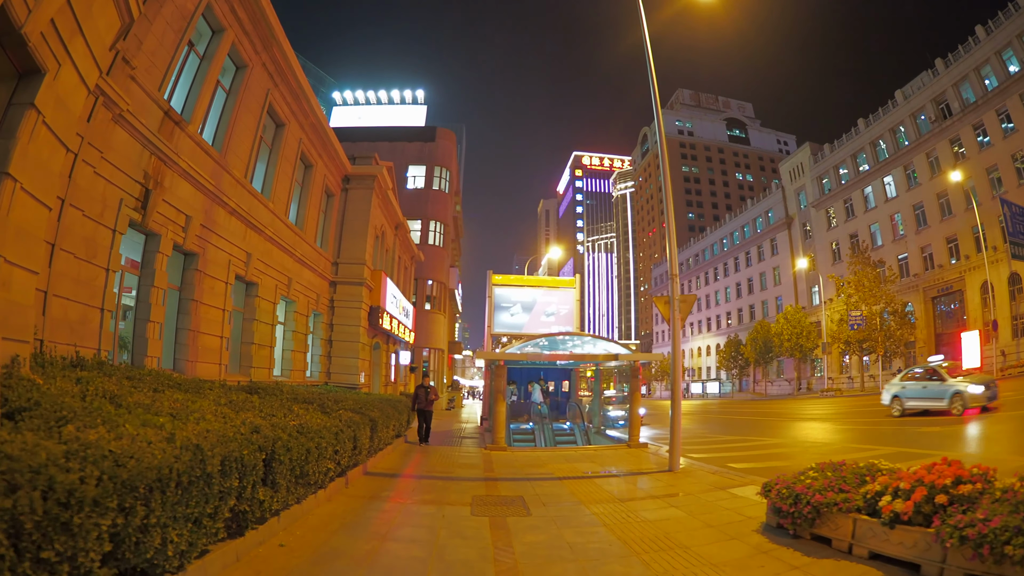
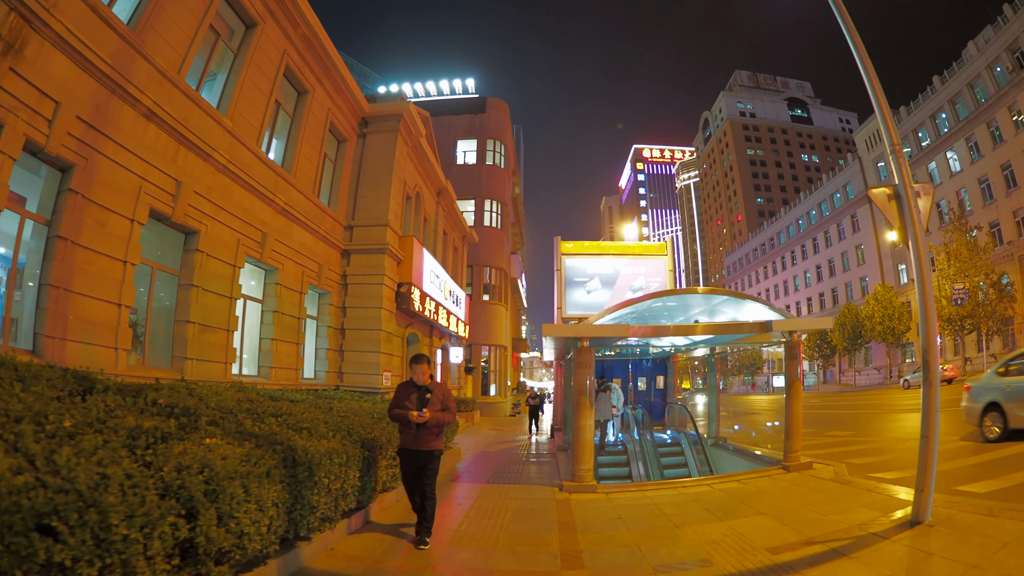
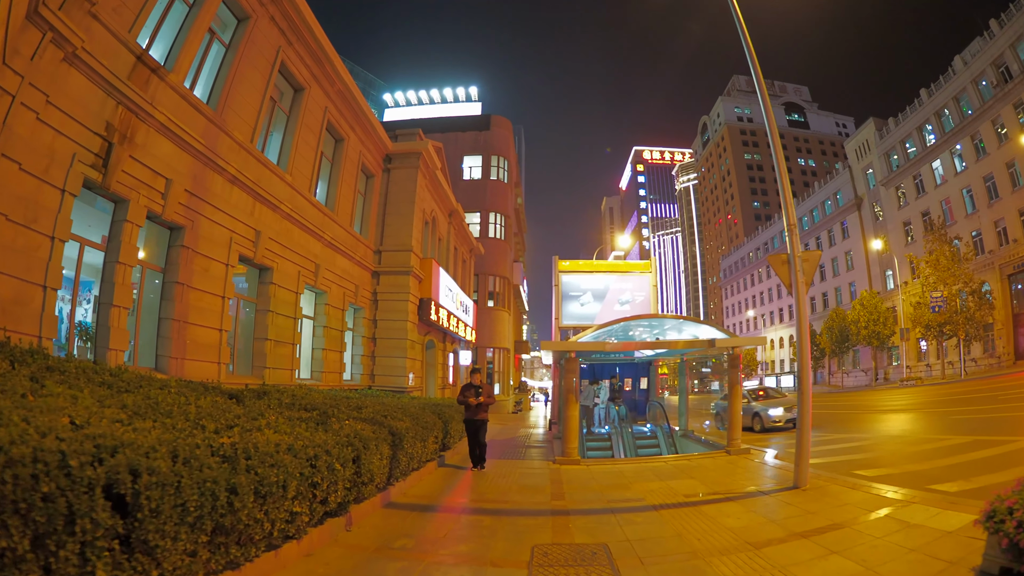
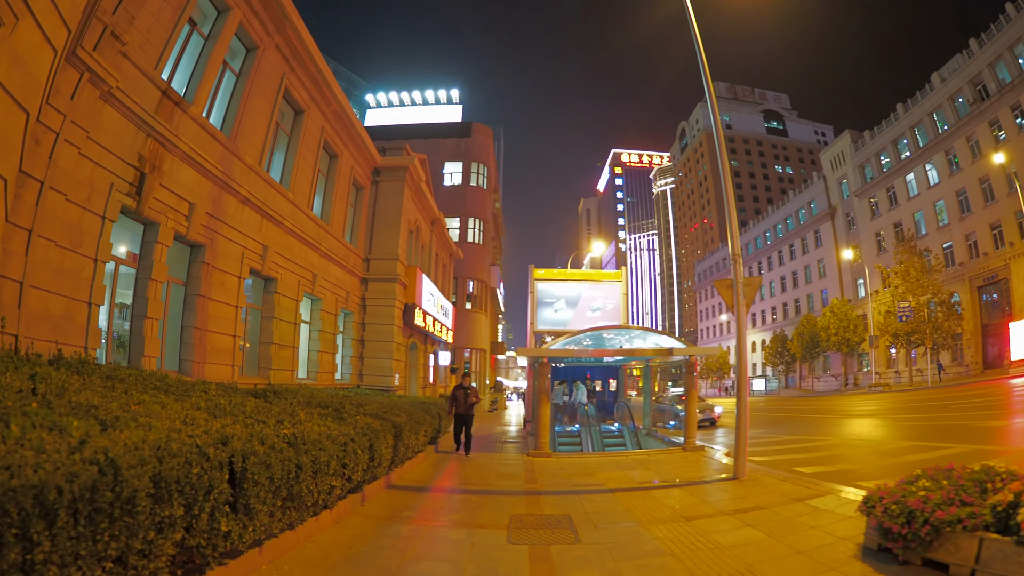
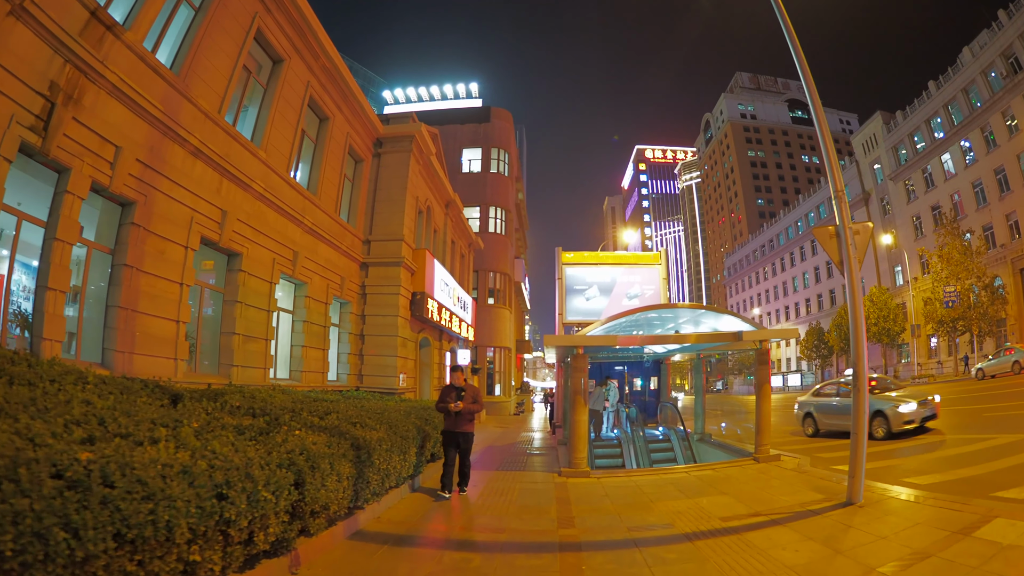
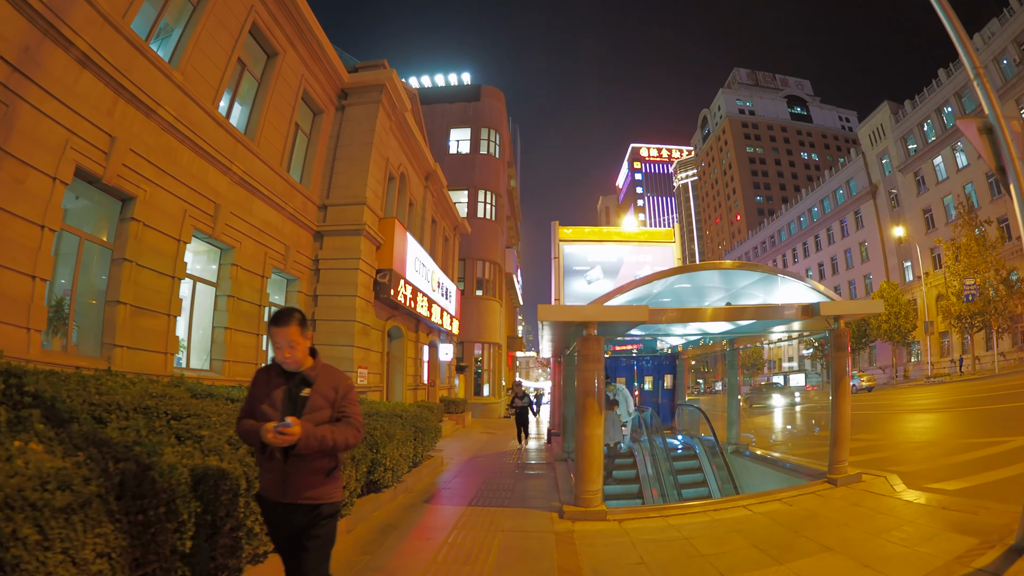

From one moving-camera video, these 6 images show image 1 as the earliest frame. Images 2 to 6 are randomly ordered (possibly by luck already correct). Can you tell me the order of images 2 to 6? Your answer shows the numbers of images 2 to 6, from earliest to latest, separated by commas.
4, 3, 5, 2, 6
